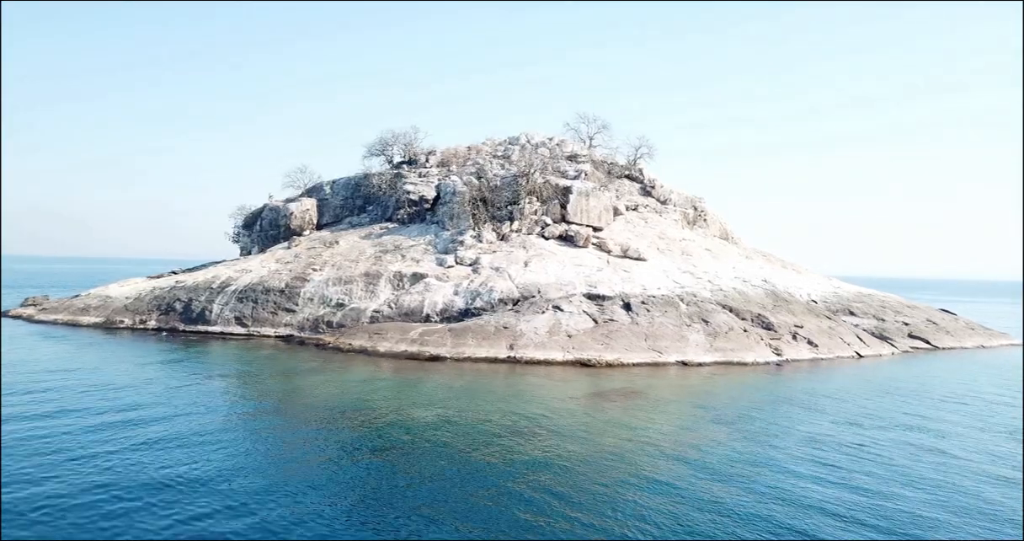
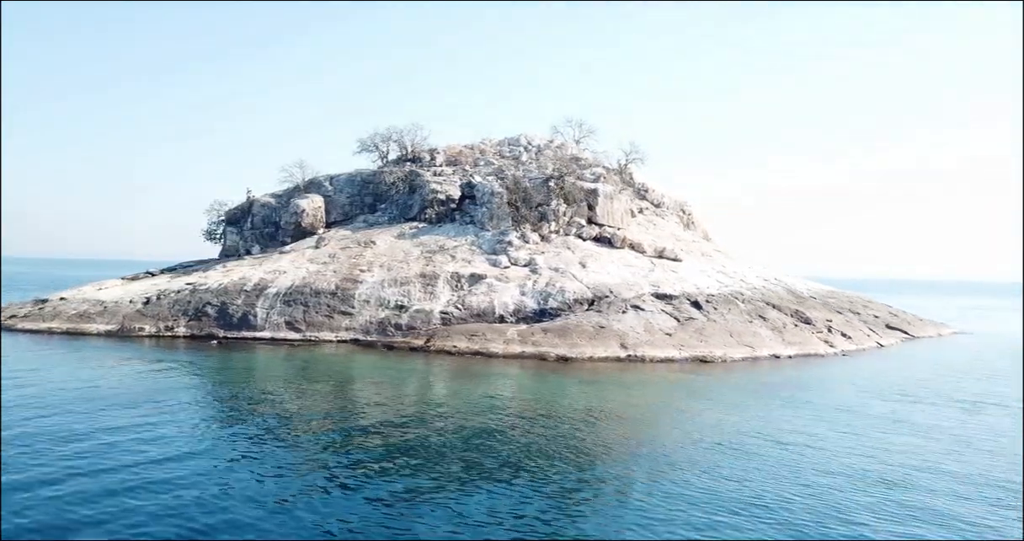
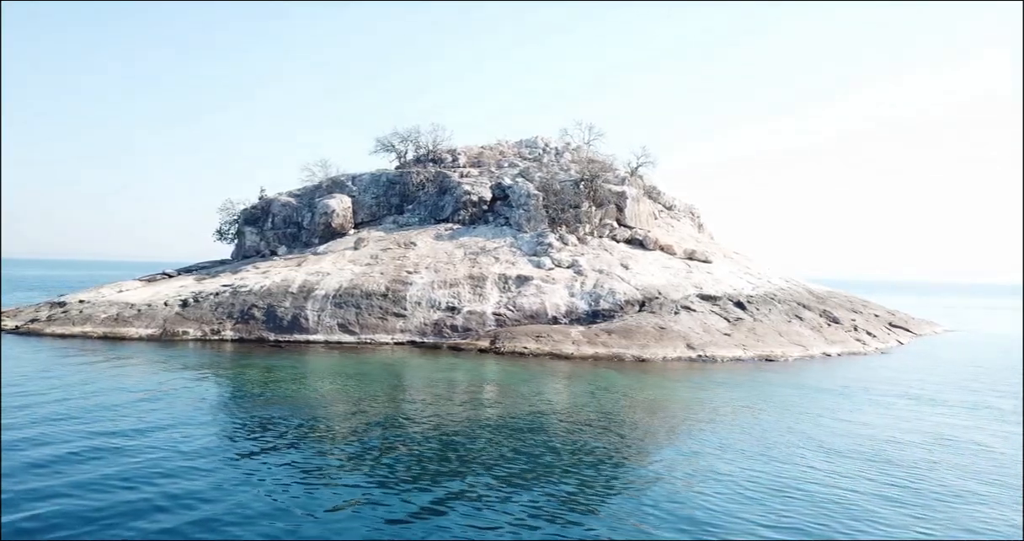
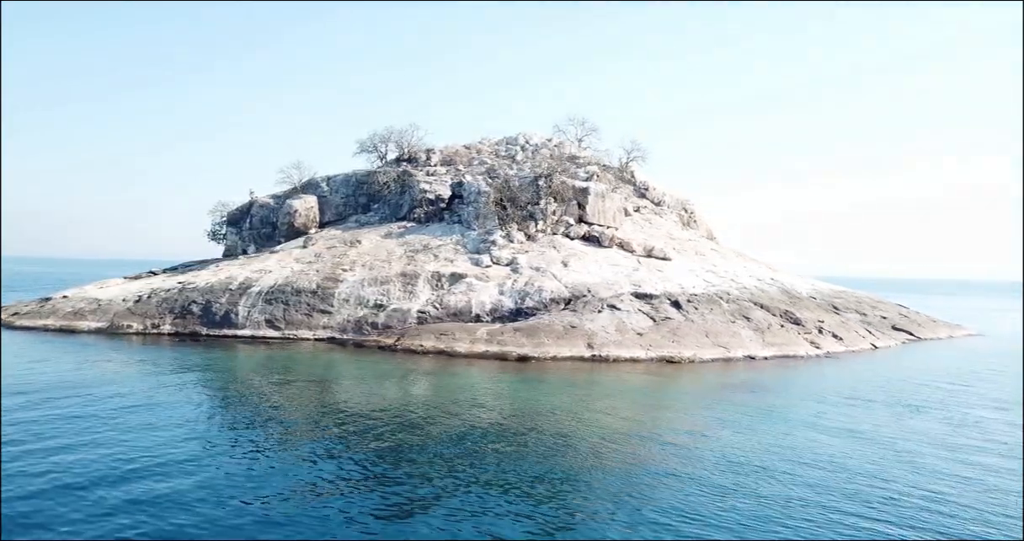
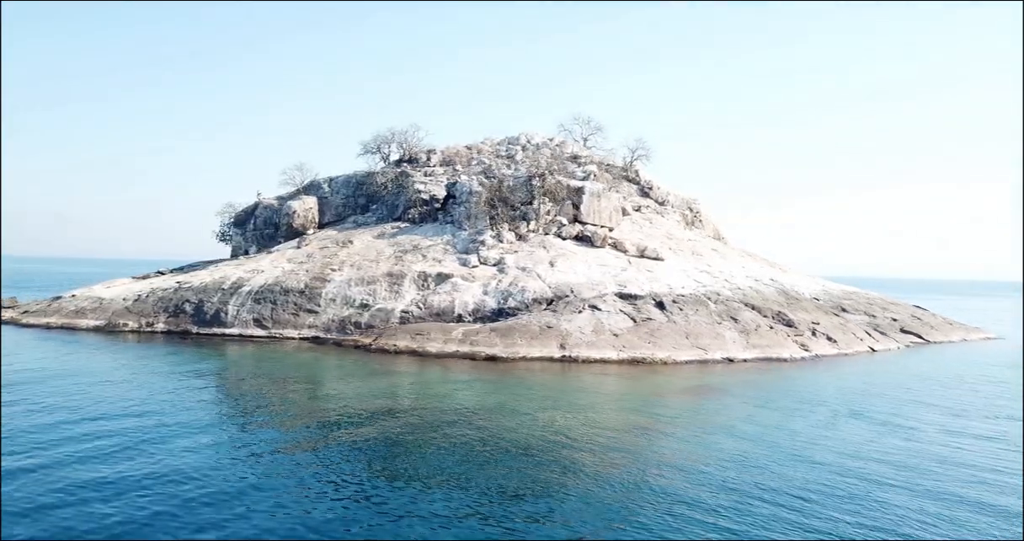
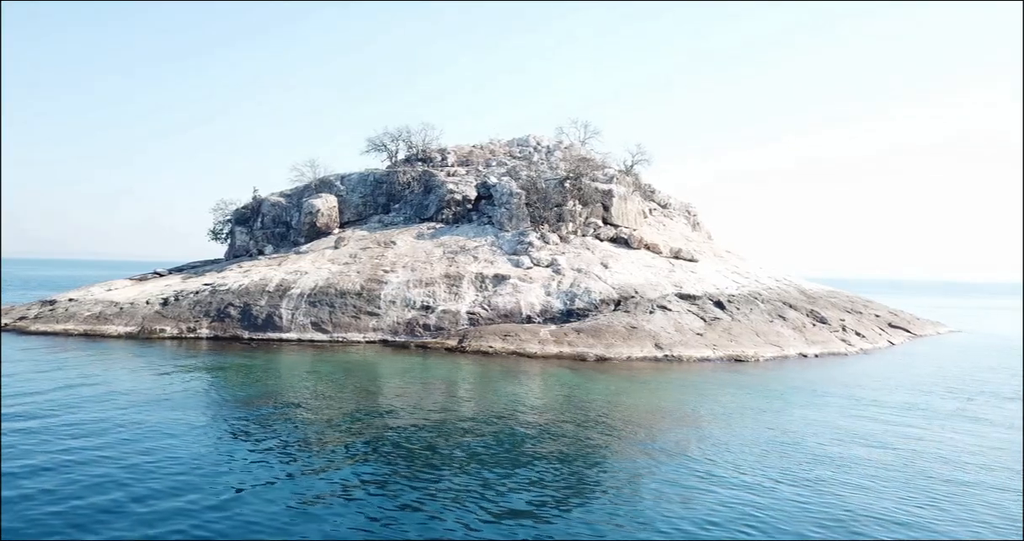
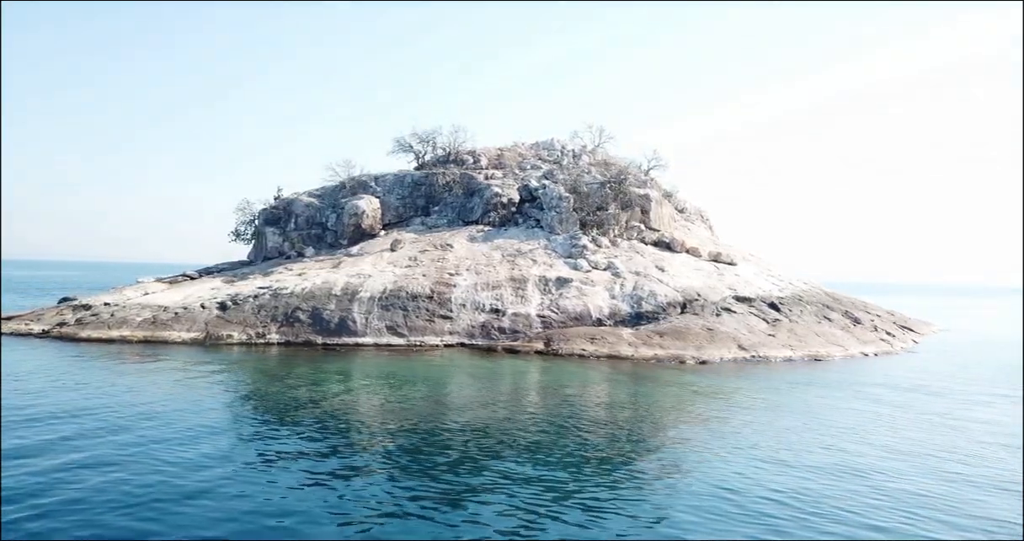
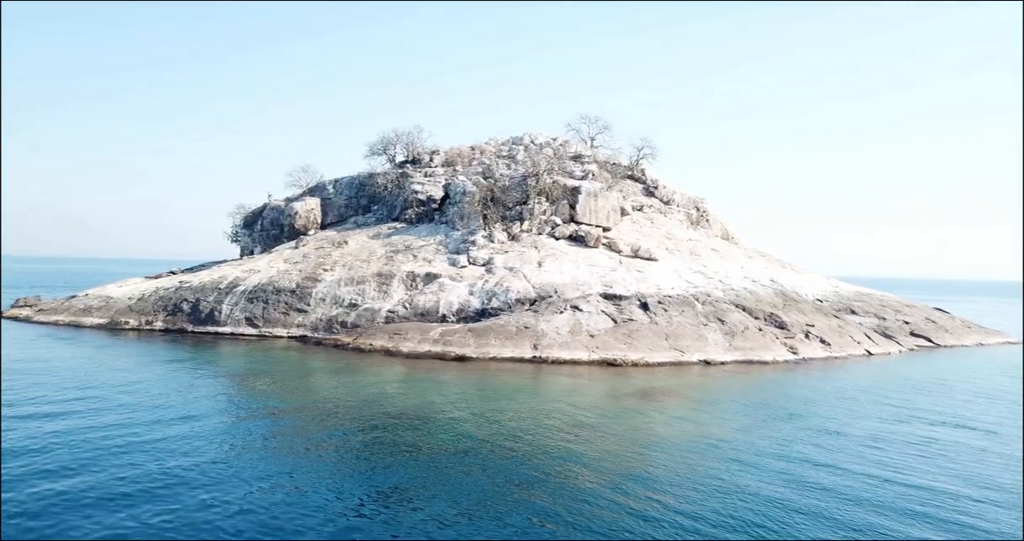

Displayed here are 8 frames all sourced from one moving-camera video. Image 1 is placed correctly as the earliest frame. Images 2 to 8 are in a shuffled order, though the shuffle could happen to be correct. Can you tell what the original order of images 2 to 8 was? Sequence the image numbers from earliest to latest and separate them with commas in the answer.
8, 5, 4, 2, 6, 3, 7
